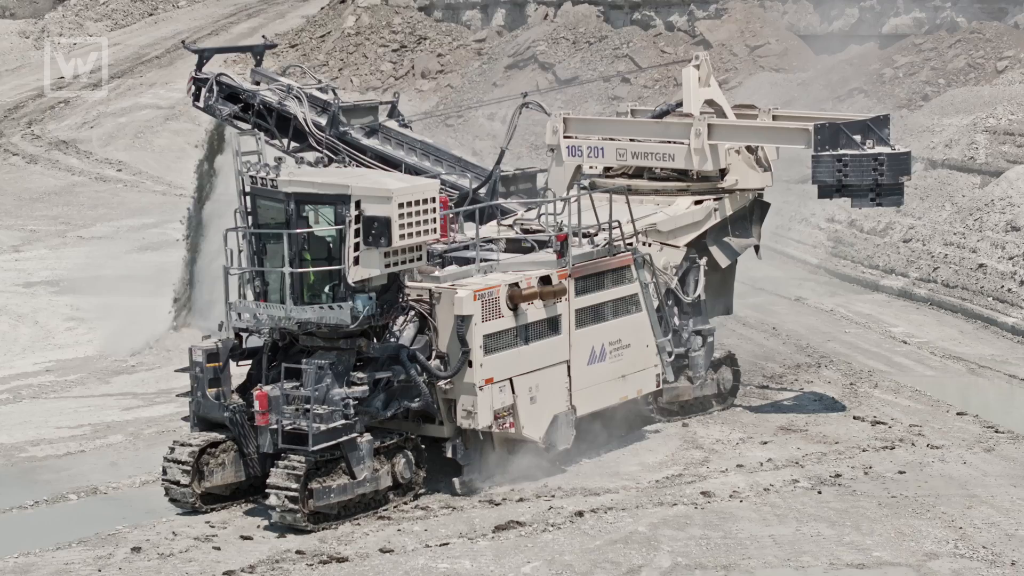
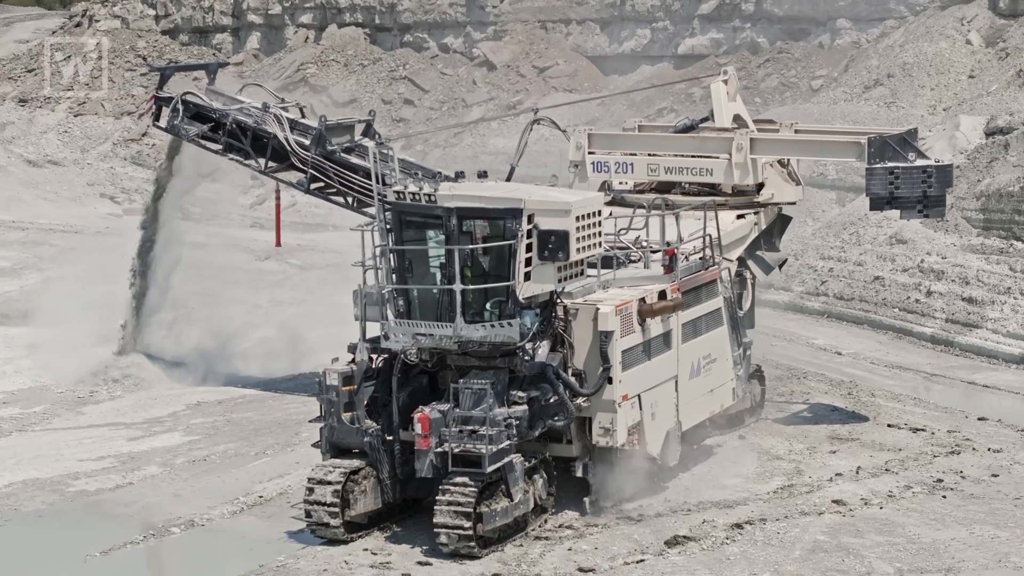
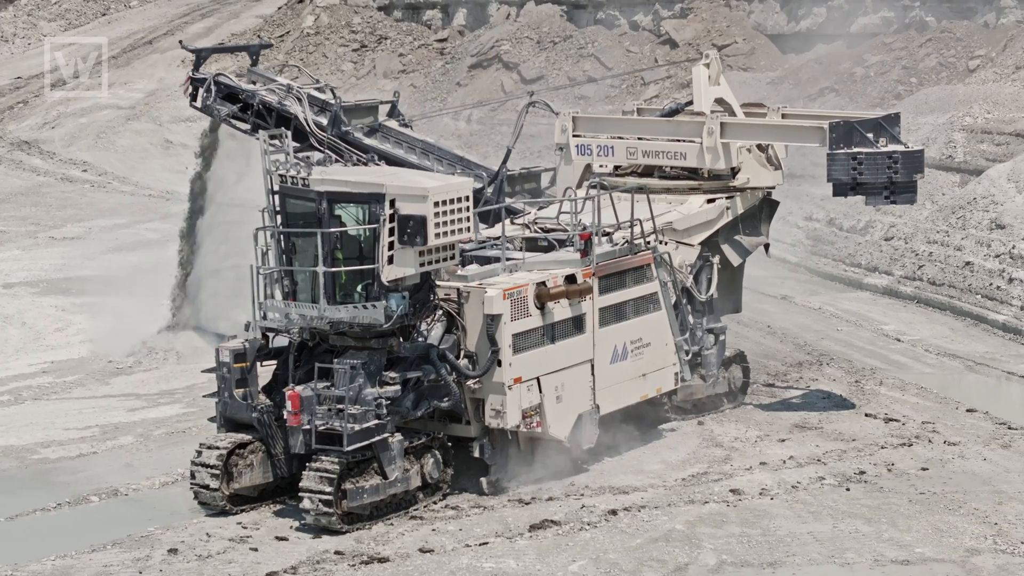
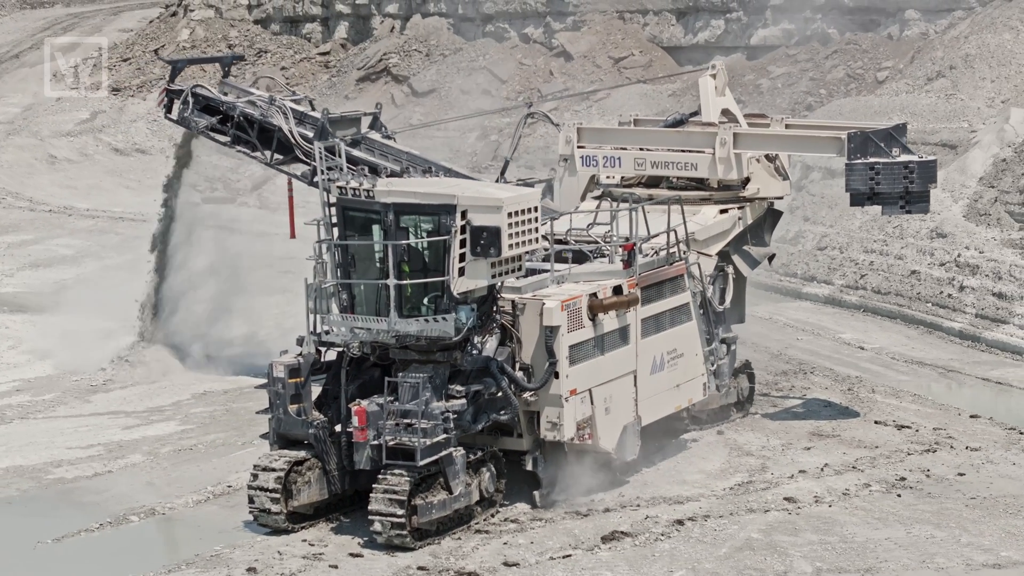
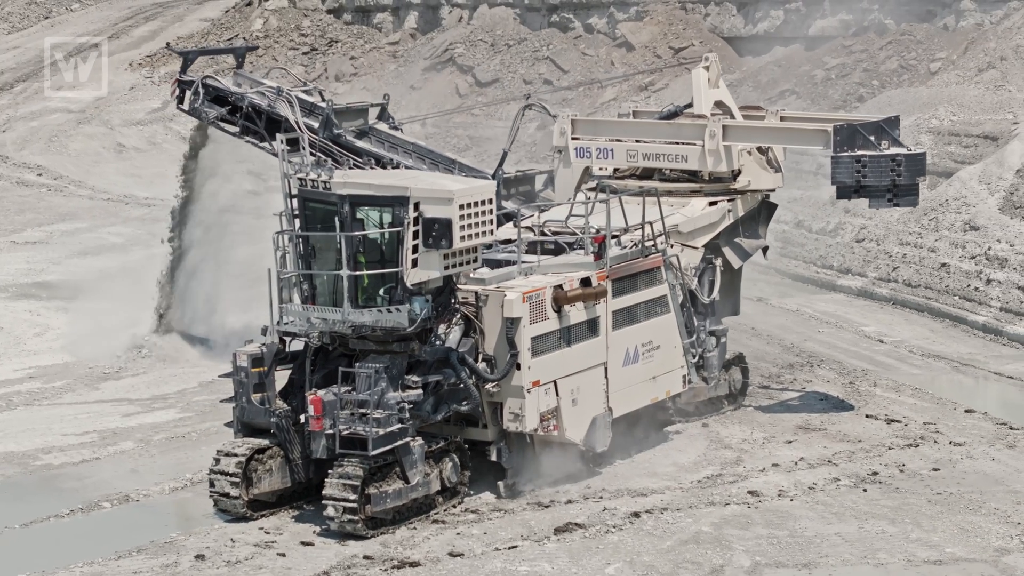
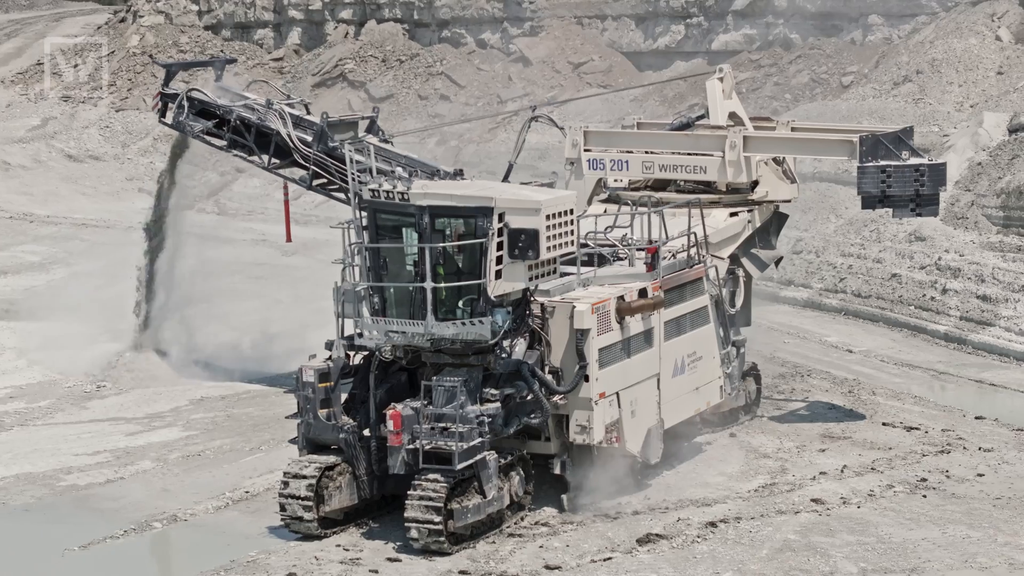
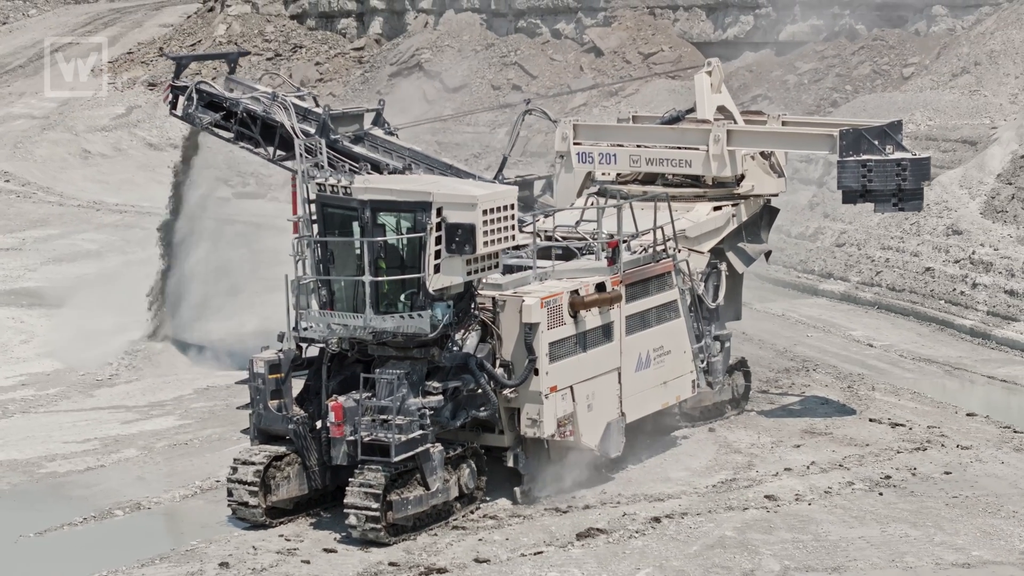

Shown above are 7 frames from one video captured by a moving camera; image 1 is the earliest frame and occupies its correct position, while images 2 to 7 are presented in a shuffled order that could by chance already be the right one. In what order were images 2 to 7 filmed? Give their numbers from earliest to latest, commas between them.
3, 5, 7, 4, 6, 2
